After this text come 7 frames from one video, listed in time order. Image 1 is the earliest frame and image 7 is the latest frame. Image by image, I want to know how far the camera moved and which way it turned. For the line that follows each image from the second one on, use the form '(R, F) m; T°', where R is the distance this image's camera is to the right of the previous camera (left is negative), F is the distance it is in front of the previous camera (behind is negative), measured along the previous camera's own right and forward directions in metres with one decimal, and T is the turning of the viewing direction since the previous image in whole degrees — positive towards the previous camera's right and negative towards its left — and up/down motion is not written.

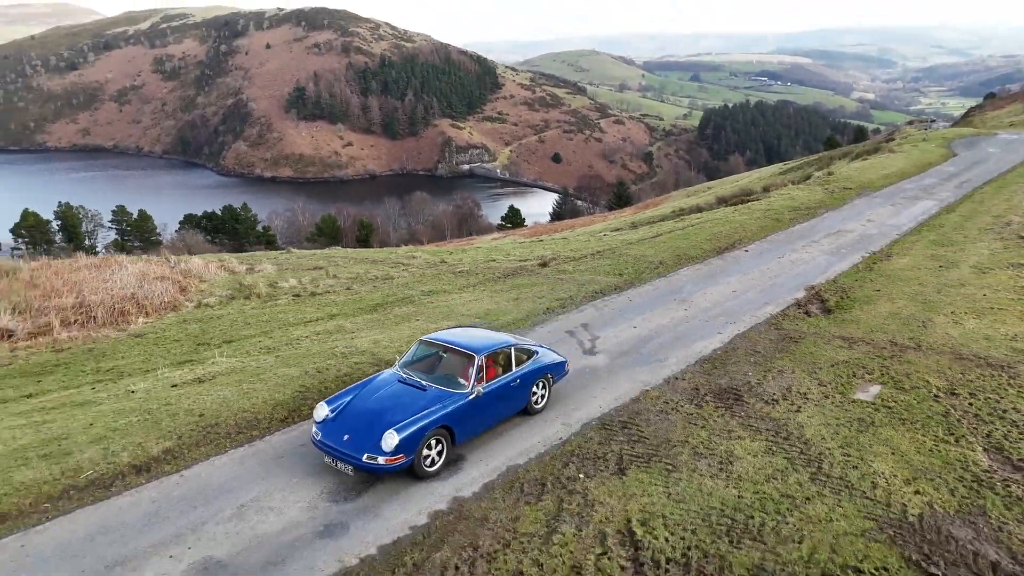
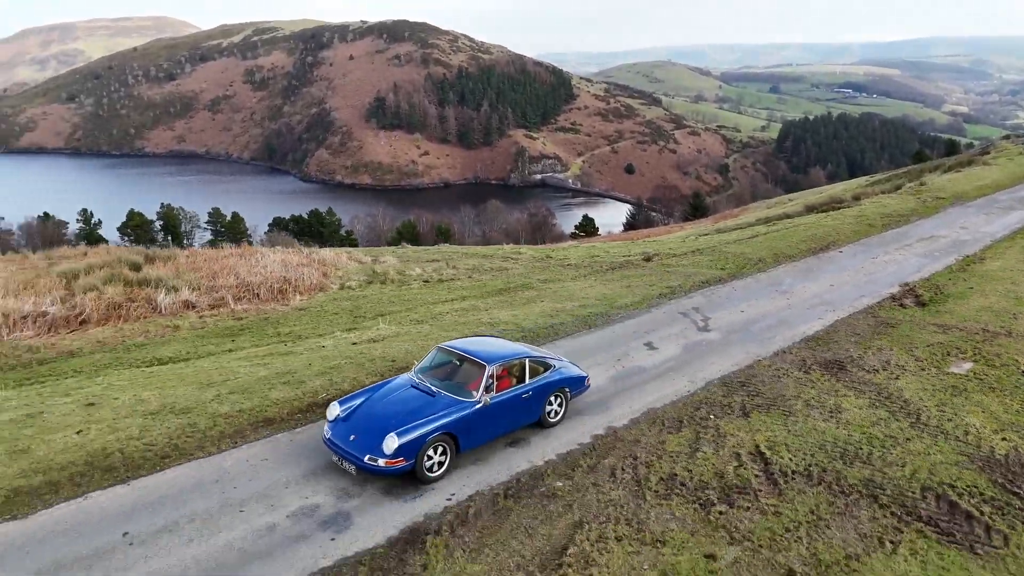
(-1.0, -1.8) m; -5°
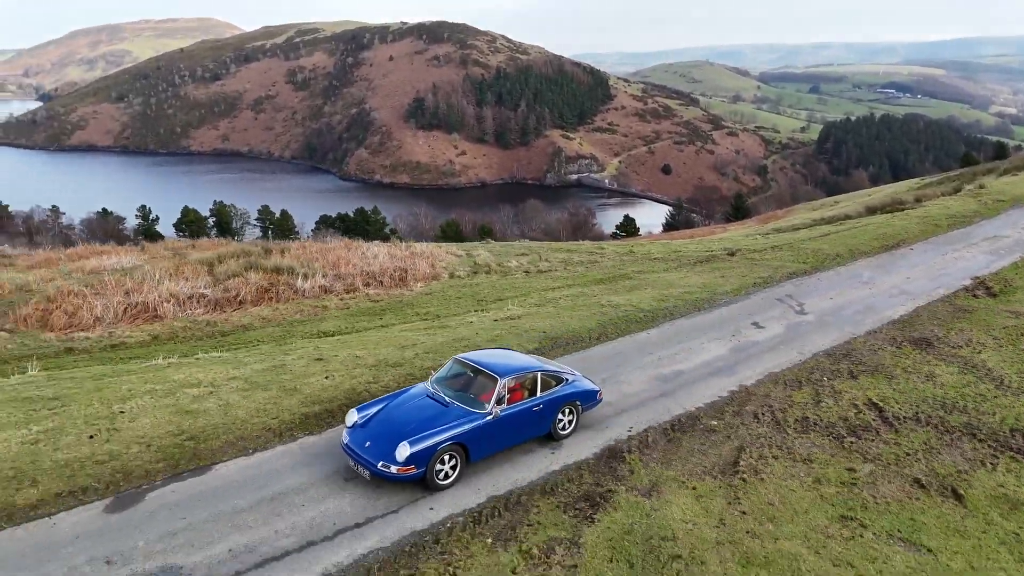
(-1.8, -2.1) m; -3°
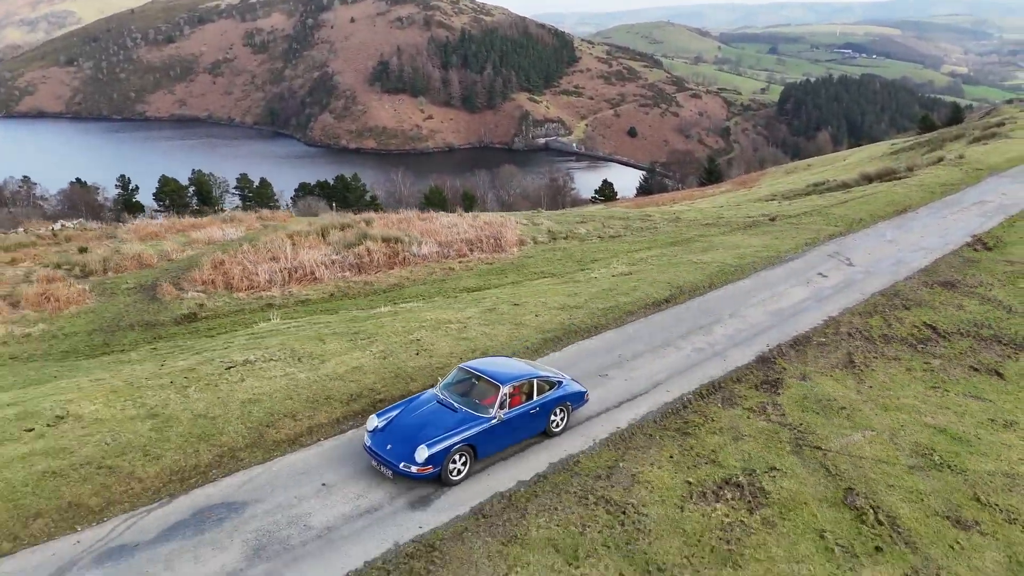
(-3.9, -3.9) m; +3°
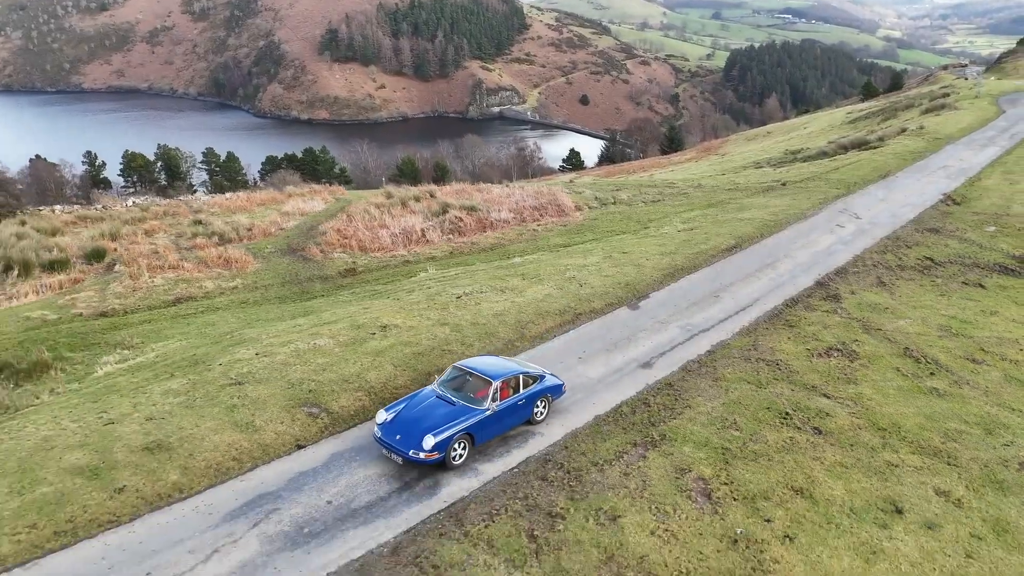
(-4.5, -4.8) m; +4°
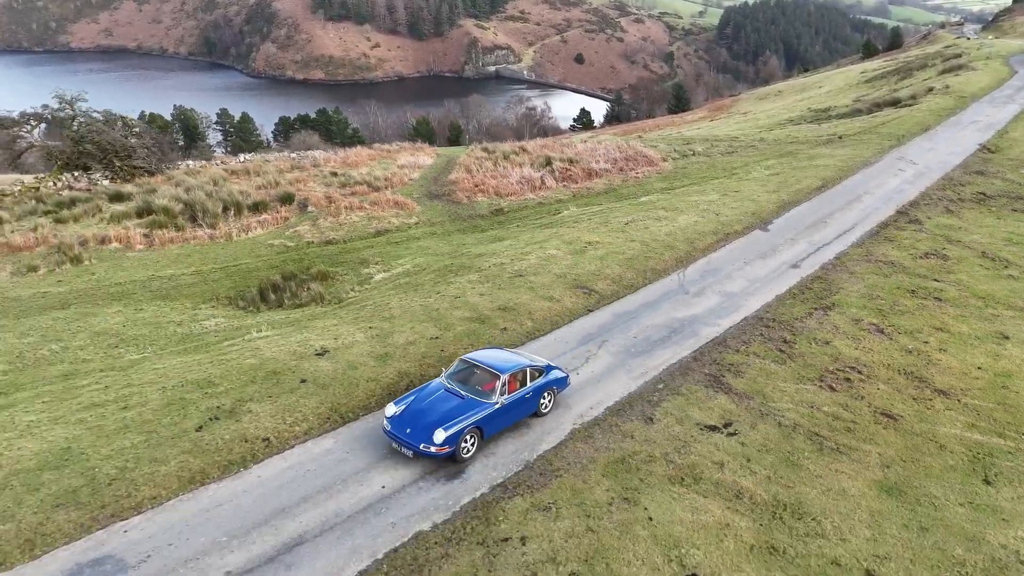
(-4.9, -4.9) m; +1°
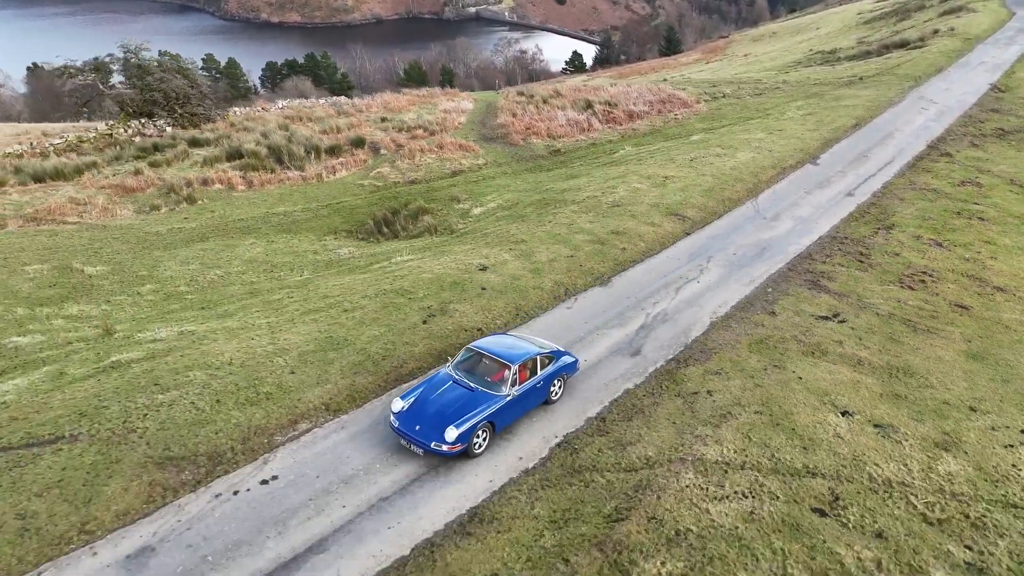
(-3.2, -2.4) m; +1°
